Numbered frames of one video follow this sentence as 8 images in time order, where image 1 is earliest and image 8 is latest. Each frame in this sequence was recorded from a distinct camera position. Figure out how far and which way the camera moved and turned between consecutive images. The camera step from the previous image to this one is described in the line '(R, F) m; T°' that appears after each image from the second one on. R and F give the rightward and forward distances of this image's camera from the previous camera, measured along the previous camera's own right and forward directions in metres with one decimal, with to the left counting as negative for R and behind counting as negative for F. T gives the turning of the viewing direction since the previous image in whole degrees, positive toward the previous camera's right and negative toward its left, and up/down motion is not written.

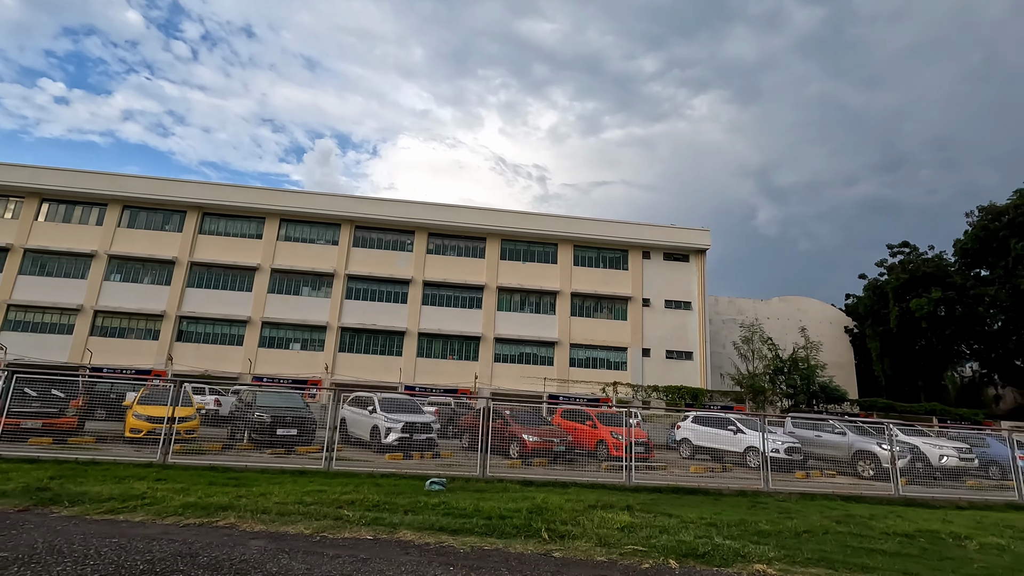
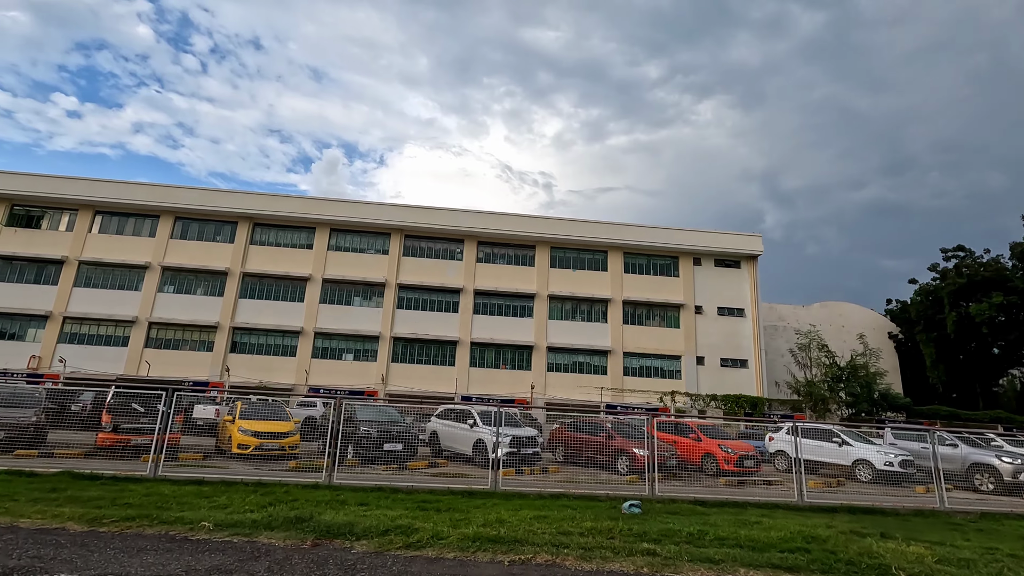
(-2.6, +0.3) m; -1°
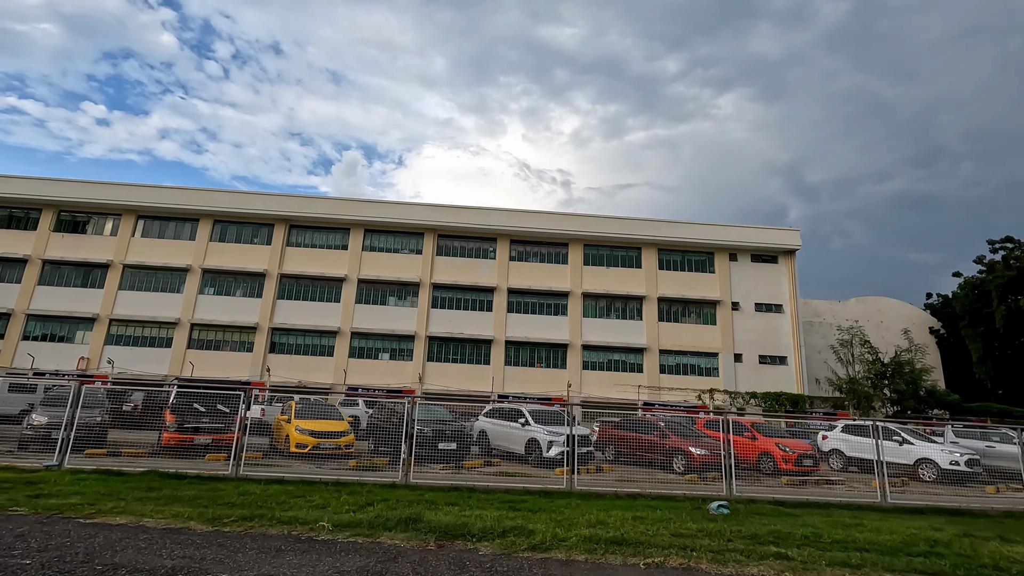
(-0.8, +0.1) m; -2°
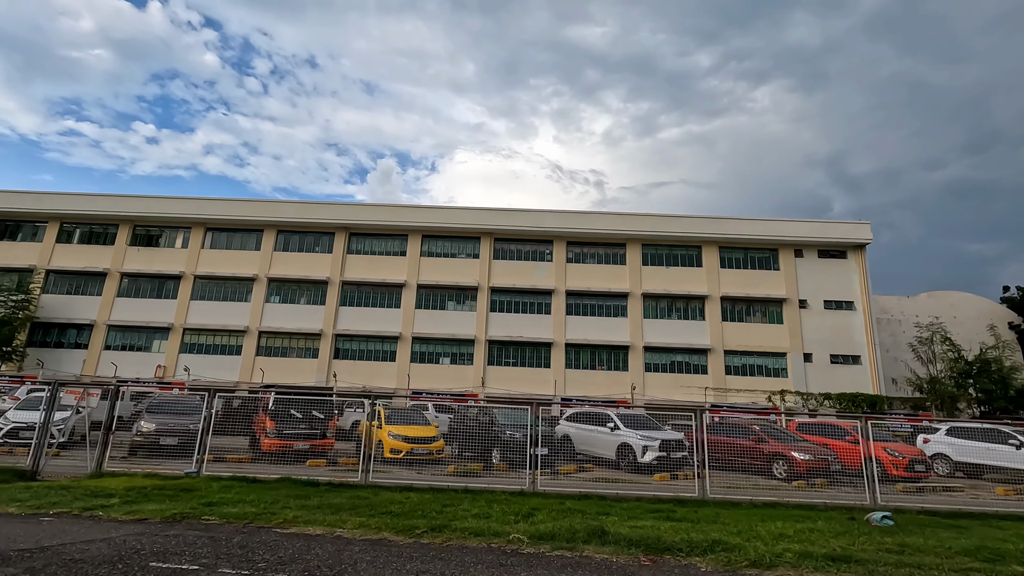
(-1.4, +0.1) m; -4°
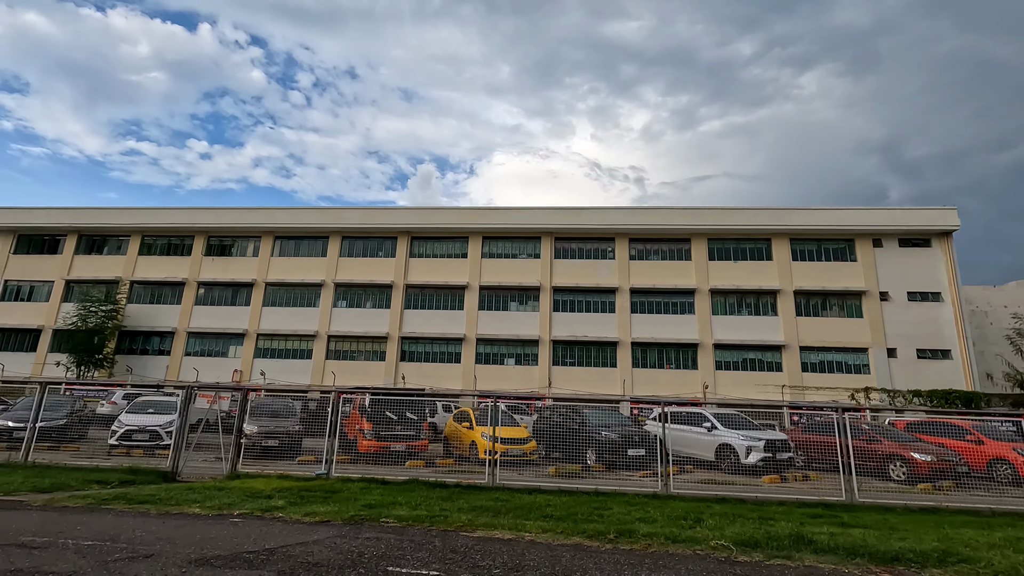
(-1.2, +0.1) m; -4°
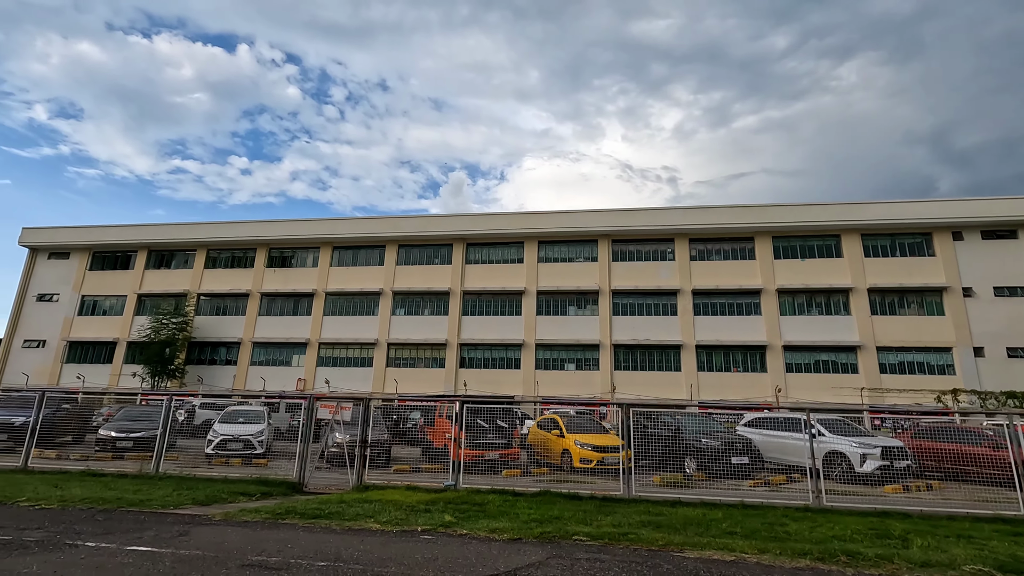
(-1.4, +0.2) m; -4°
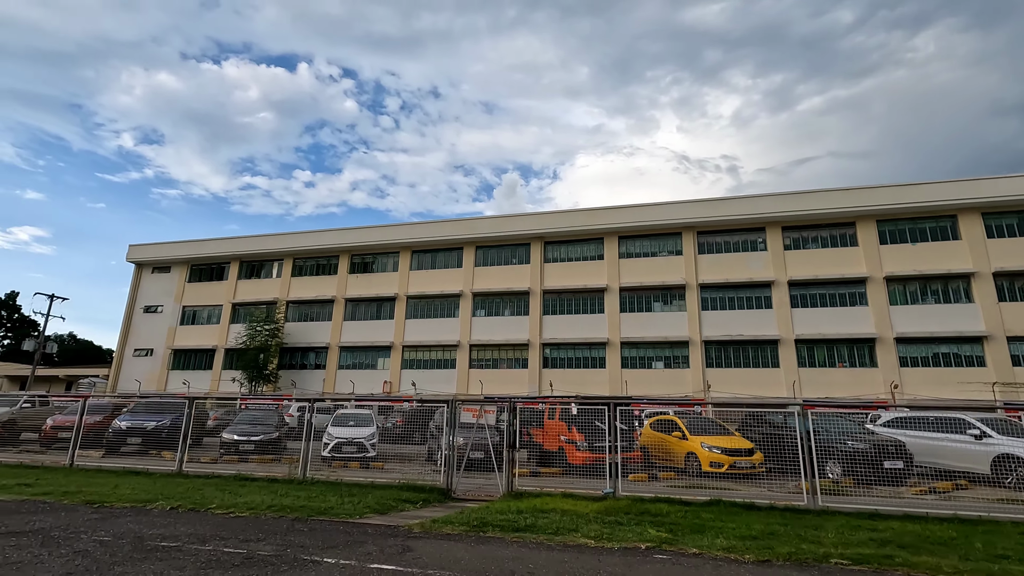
(-1.4, +0.4) m; -6°
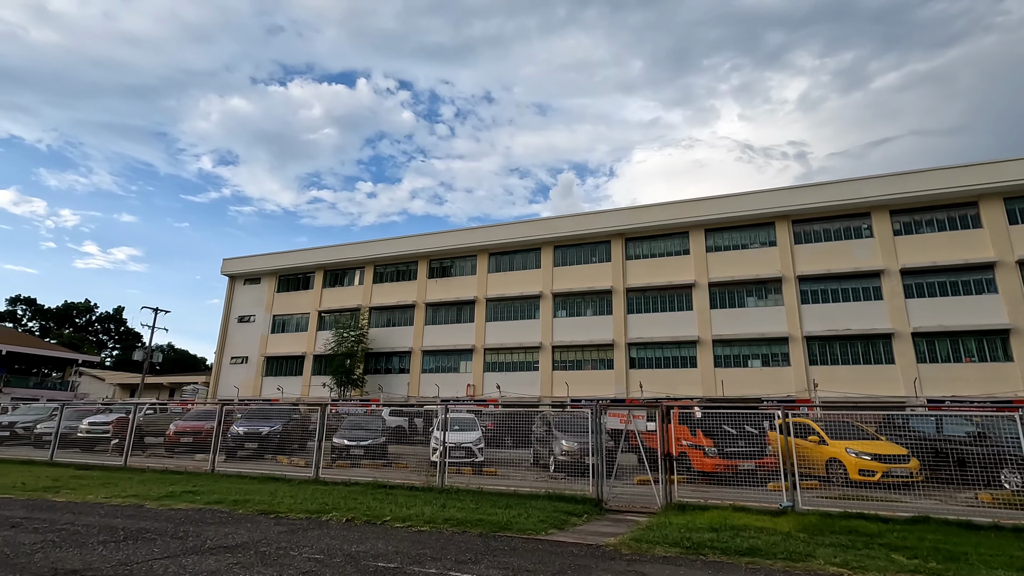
(-1.3, +0.4) m; -6°
